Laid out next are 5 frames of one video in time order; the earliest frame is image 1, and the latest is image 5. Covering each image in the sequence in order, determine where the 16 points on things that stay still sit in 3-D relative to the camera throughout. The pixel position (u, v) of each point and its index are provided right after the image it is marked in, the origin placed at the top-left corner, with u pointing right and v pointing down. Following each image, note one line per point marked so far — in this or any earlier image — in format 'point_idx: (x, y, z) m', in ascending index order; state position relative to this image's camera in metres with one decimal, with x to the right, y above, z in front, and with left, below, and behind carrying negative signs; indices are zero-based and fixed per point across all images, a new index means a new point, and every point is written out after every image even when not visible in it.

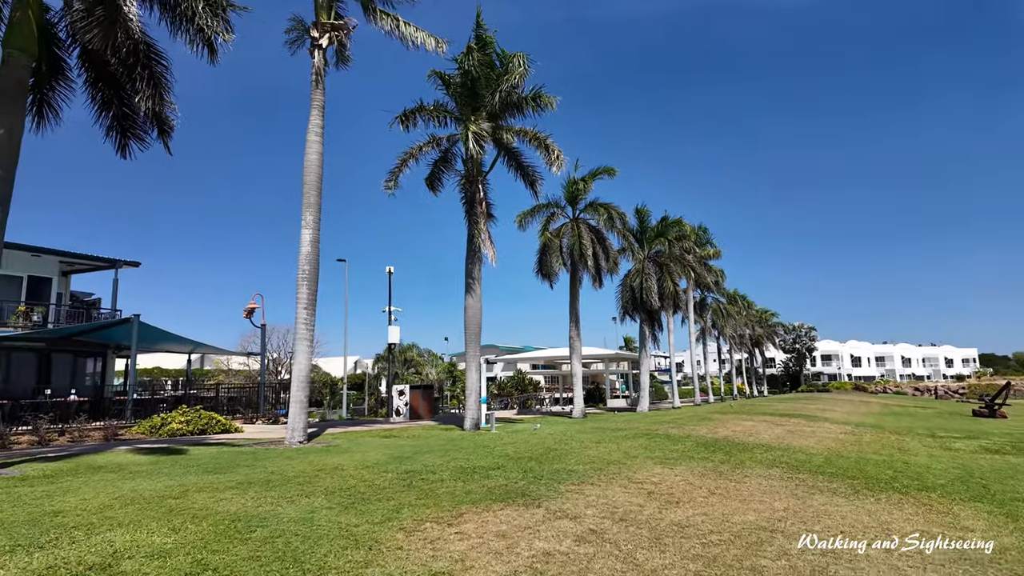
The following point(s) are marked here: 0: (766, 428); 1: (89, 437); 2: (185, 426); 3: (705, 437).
0: (+8.0, -4.4, +18.5) m
1: (-11.0, -3.9, +15.4) m
2: (-8.8, -3.7, +15.9) m
3: (+5.0, -3.8, +15.1) m
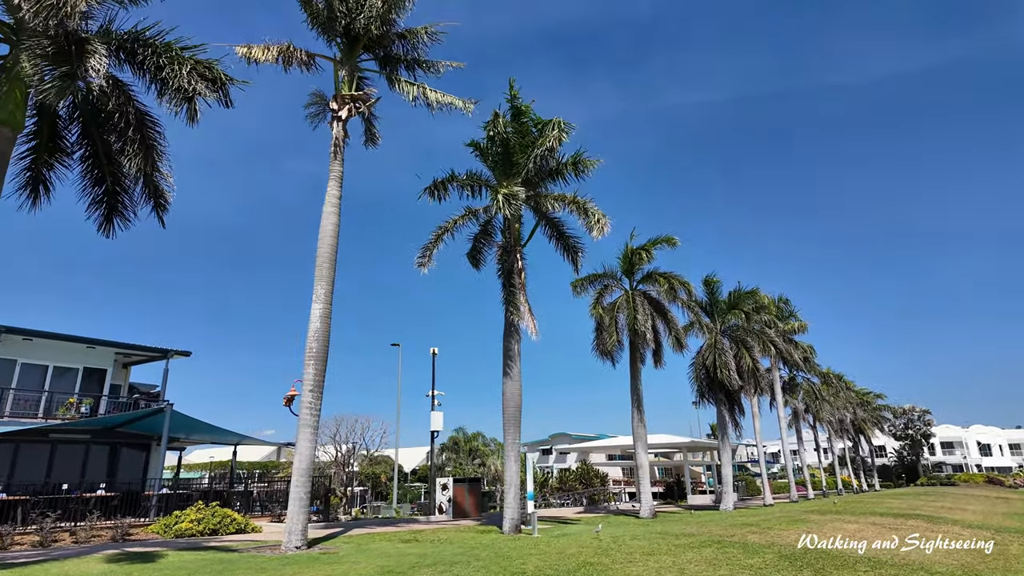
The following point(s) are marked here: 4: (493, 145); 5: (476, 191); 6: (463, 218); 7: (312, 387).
0: (+9.2, -6.2, +14.9) m
1: (-10.1, -6.1, +14.3) m
2: (-7.8, -5.9, +14.6) m
3: (+5.8, -5.3, +12.0) m
4: (-0.5, +4.5, +18.2) m
5: (-1.1, +3.0, +18.0) m
6: (-1.5, +2.3, +19.0) m
7: (-4.3, -2.1, +12.3) m
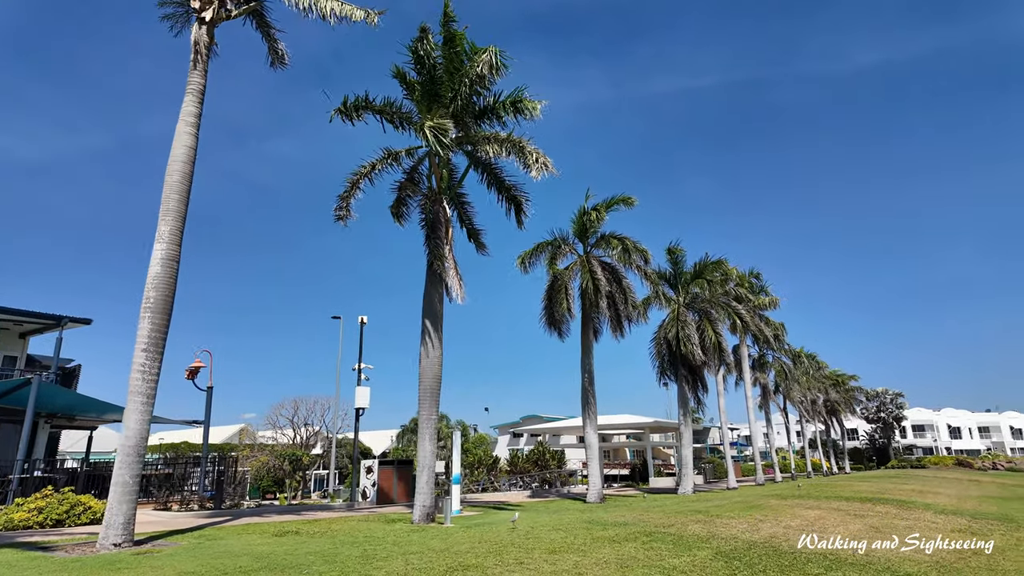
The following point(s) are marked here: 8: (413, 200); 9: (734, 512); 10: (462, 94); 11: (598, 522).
0: (+7.2, -5.1, +13.0) m
1: (-12.1, -4.9, +11.8) m
2: (-9.8, -4.7, +12.1) m
3: (+3.9, -4.3, +10.0) m
4: (-2.5, +5.7, +15.7) m
5: (-3.1, +4.2, +15.5) m
6: (-3.6, +3.6, +16.5) m
7: (-6.1, -1.0, +9.9) m
8: (-3.0, +2.6, +17.4) m
9: (+5.4, -5.4, +14.2) m
10: (-1.3, +5.0, +15.5) m
11: (+1.8, -4.9, +12.4) m
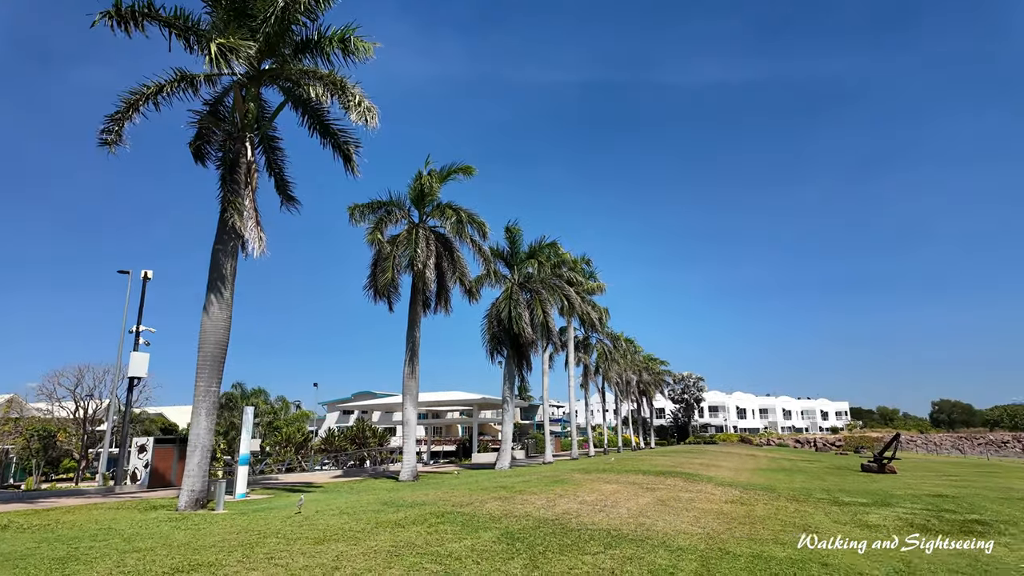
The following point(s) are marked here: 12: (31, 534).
0: (+2.7, -4.7, +13.4) m
1: (-15.5, -3.3, +7.4) m
2: (-13.4, -3.2, +8.3) m
3: (+0.4, -3.8, +9.7) m
4: (-6.5, +6.8, +13.3) m
5: (-7.1, +5.4, +13.0) m
6: (-7.9, +4.8, +13.9) m
7: (-9.1, +0.1, +7.0) m
8: (-7.6, +3.9, +15.0) m
9: (+0.6, -4.8, +14.2) m
10: (-5.4, +6.1, +13.5) m
11: (-2.3, -4.2, +11.5) m
12: (-7.0, -3.6, +8.6) m
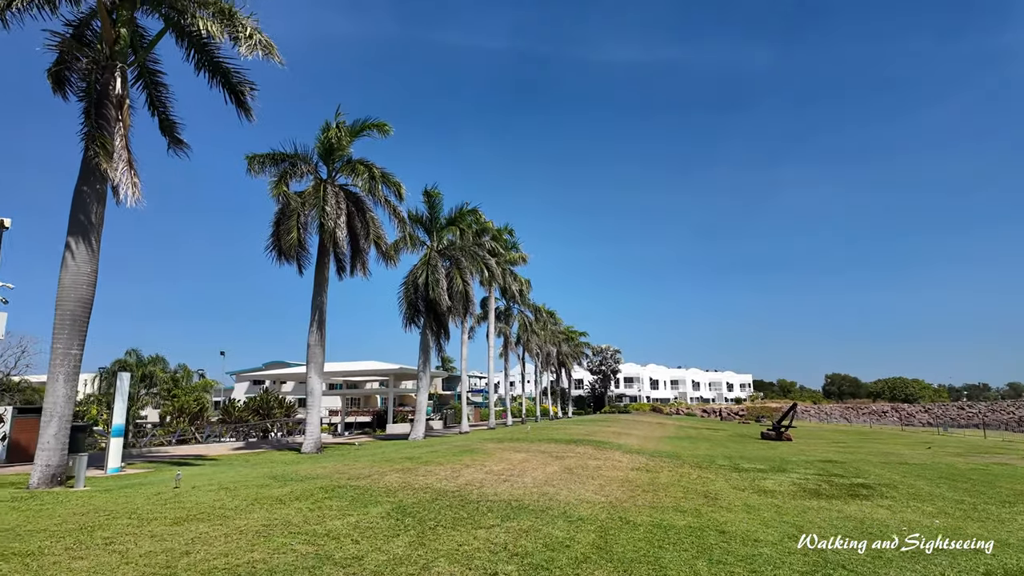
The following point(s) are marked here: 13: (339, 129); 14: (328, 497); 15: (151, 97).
0: (+0.6, -3.9, +13.2) m
1: (-16.7, -2.4, +4.9) m
2: (-14.7, -2.3, +6.0) m
3: (-1.2, -3.1, +9.1) m
4: (-8.2, +7.8, +11.4) m
5: (-8.8, +6.3, +11.1) m
6: (-9.7, +5.8, +11.9) m
7: (-10.1, +0.9, +5.1) m
8: (-9.6, +5.0, +13.0) m
9: (-1.5, -4.0, +13.7) m
10: (-7.1, +7.0, +11.7) m
11: (-4.1, -3.4, +10.6) m
12: (-8.4, -2.8, +7.1) m
13: (-5.8, +5.3, +20.0) m
14: (-2.6, -3.0, +8.4) m
15: (-8.3, +4.3, +13.5) m
